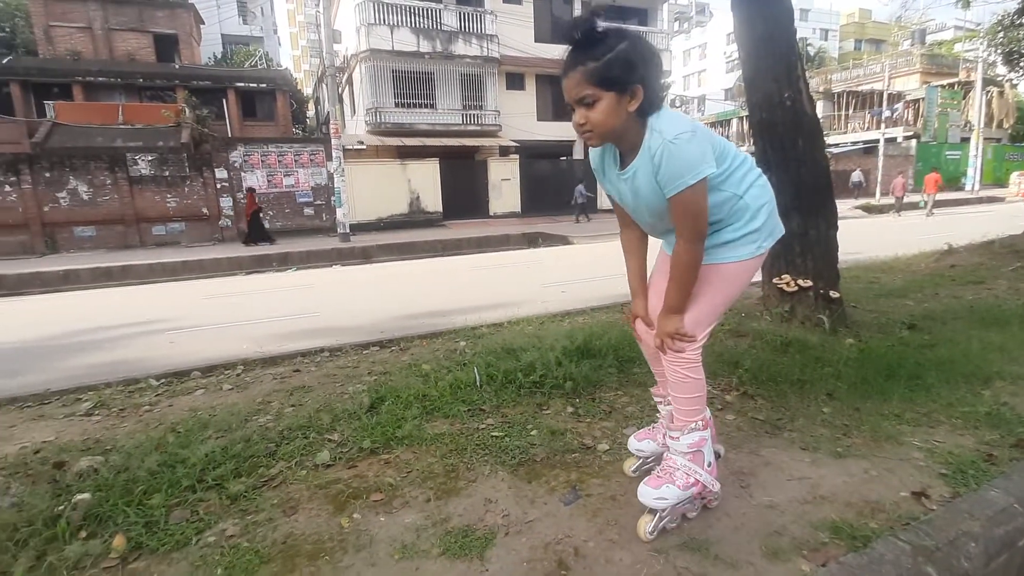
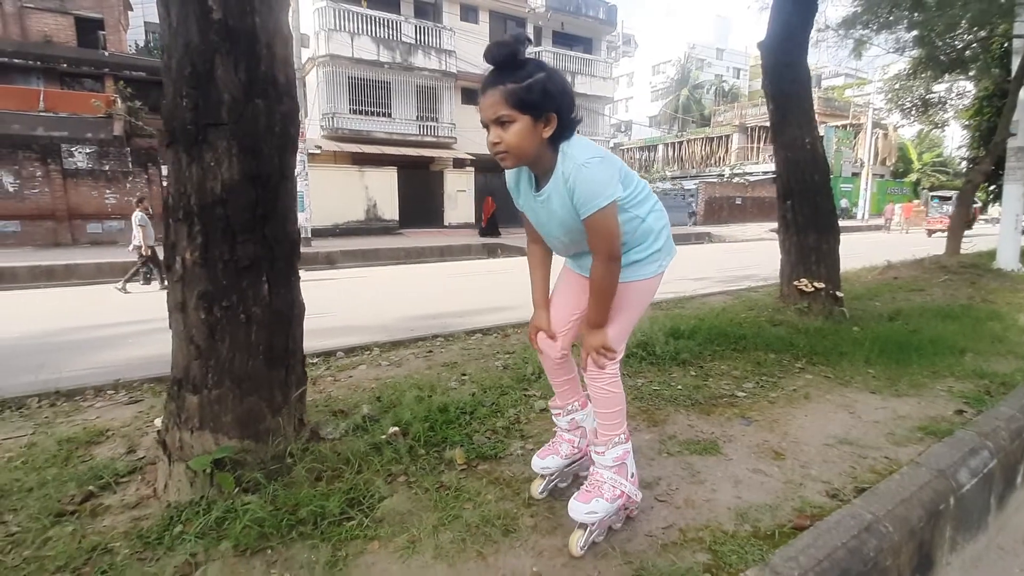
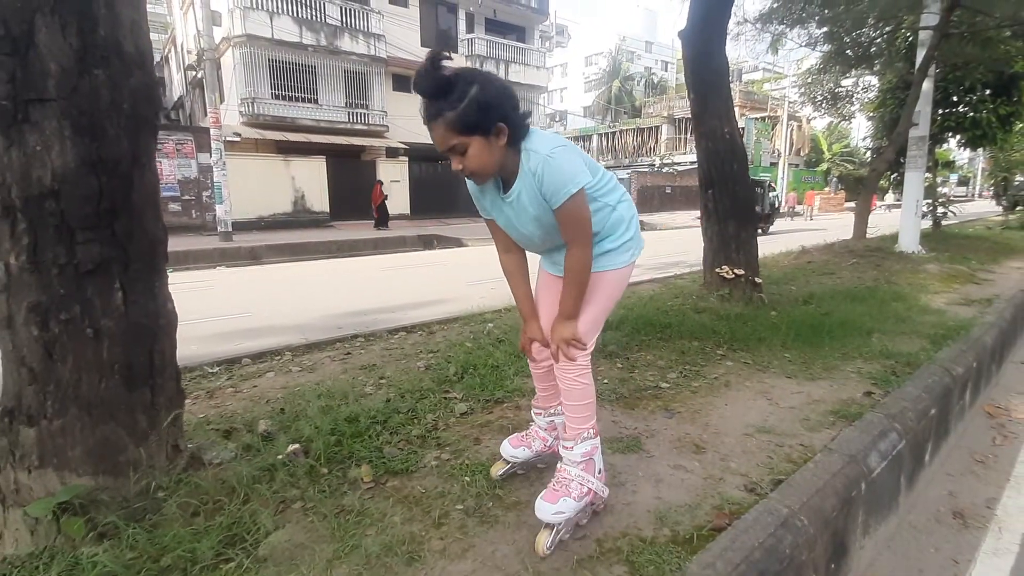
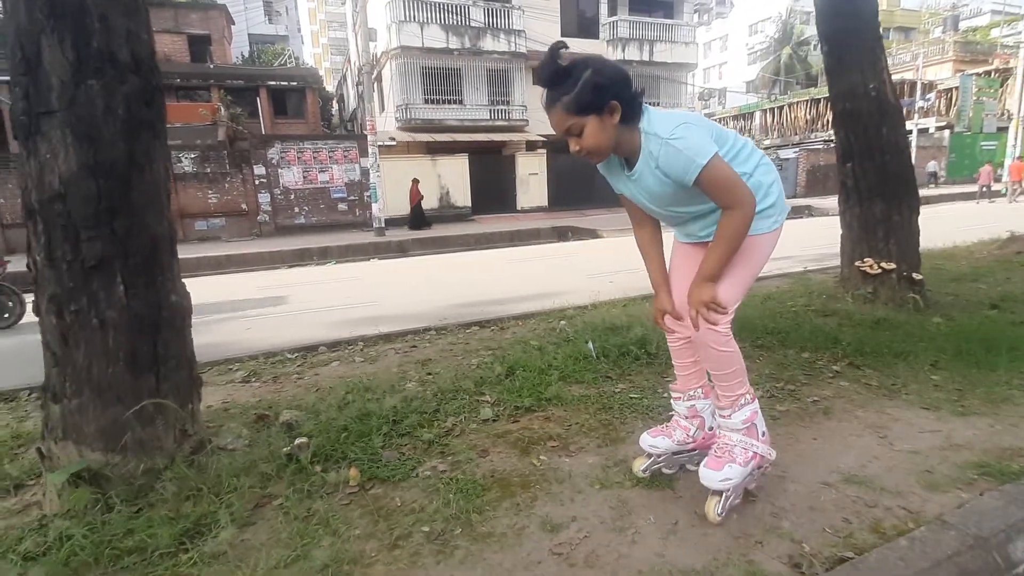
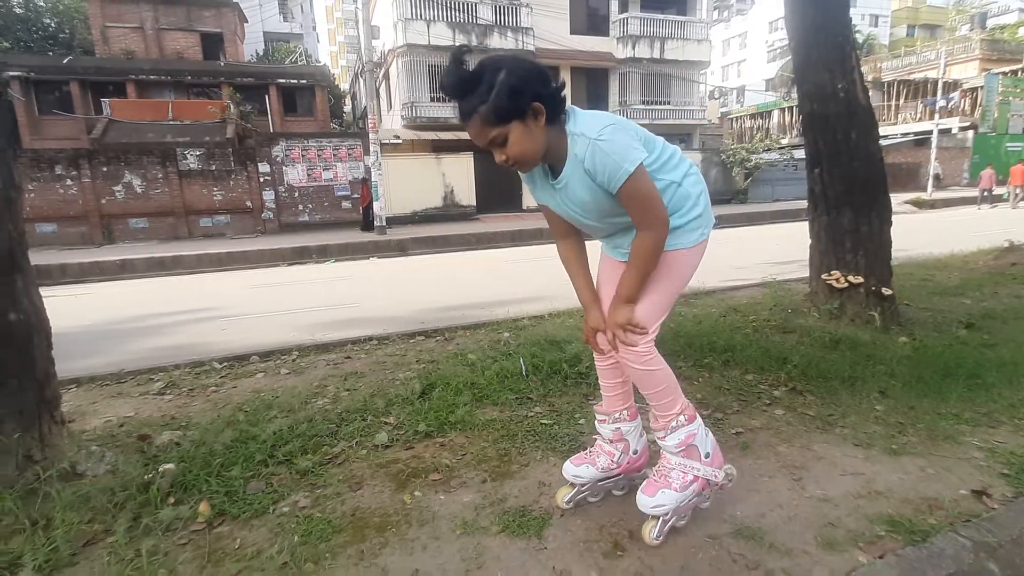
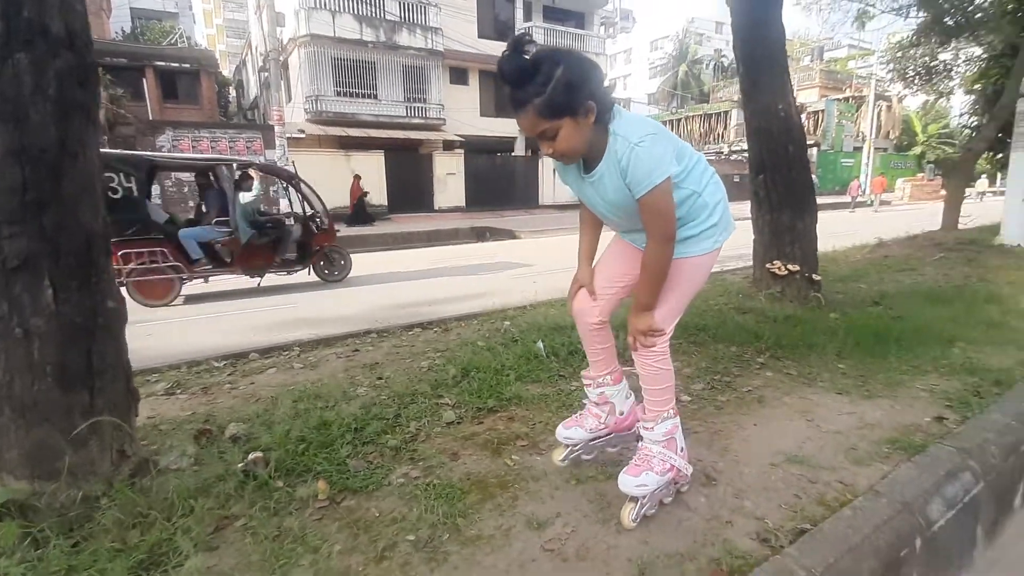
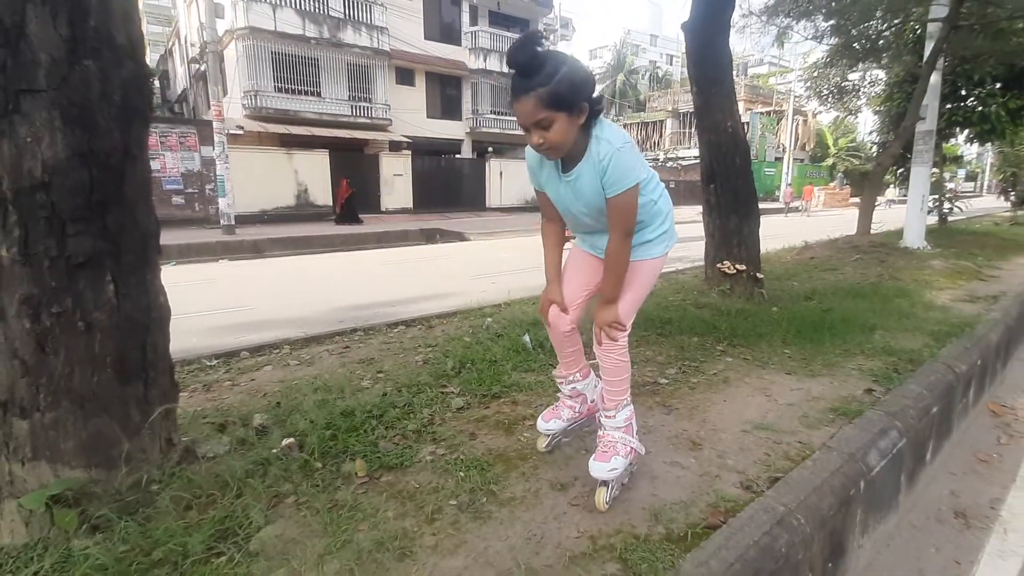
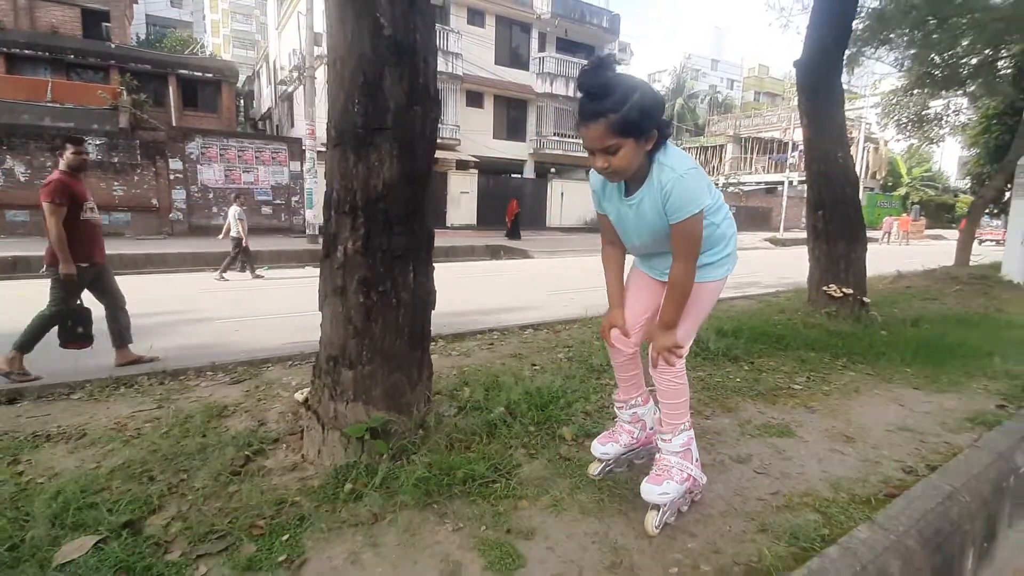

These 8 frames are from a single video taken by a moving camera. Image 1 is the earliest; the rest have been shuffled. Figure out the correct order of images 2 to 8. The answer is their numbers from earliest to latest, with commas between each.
5, 4, 6, 7, 3, 2, 8
